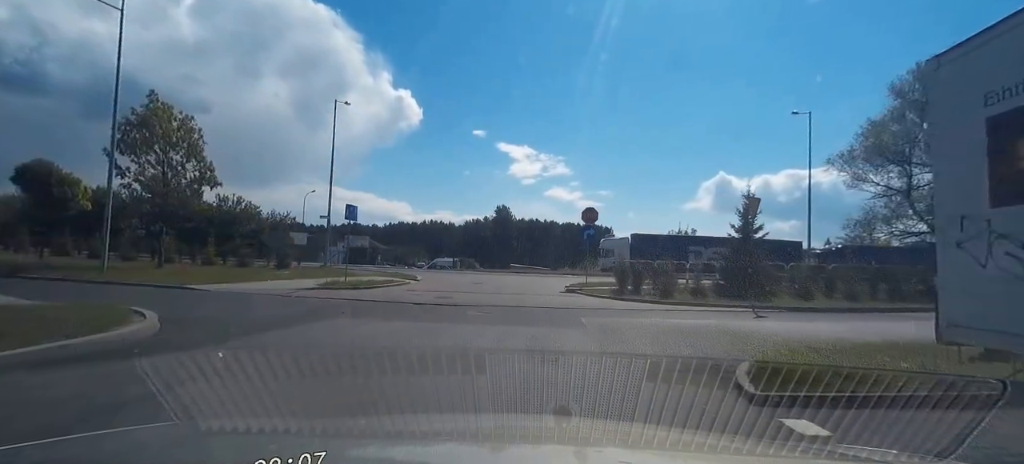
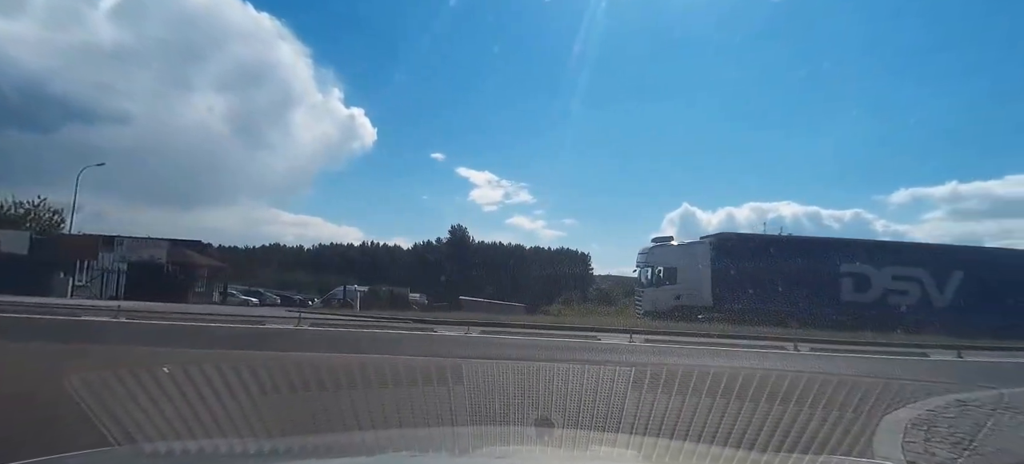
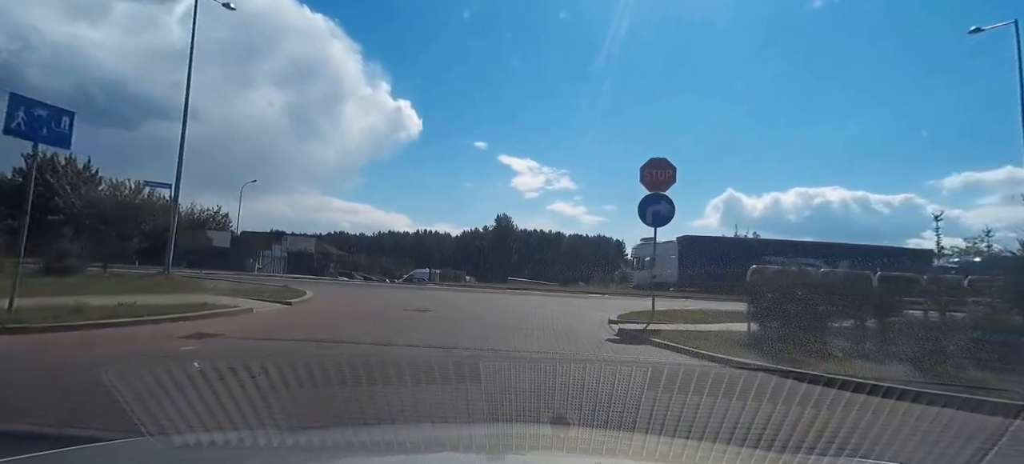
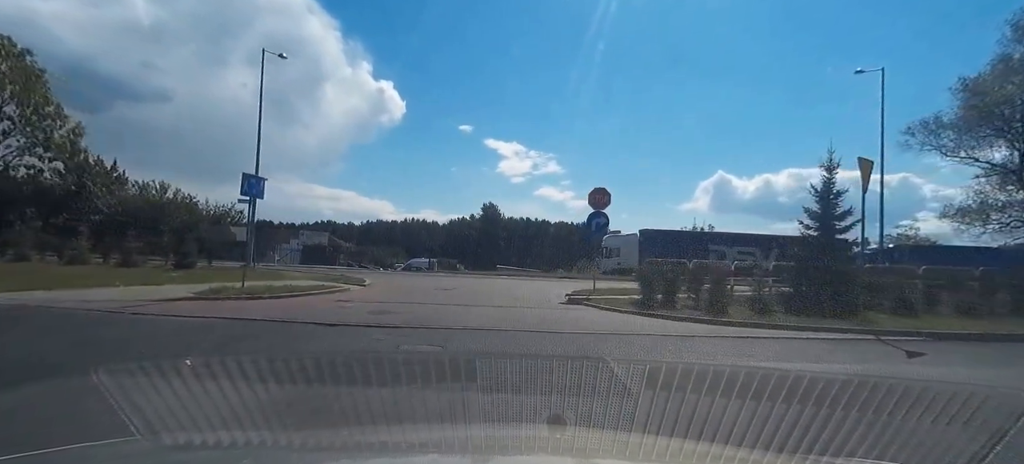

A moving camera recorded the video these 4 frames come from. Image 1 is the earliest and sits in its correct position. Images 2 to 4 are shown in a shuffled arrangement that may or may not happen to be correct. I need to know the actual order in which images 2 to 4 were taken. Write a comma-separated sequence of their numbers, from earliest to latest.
4, 3, 2
